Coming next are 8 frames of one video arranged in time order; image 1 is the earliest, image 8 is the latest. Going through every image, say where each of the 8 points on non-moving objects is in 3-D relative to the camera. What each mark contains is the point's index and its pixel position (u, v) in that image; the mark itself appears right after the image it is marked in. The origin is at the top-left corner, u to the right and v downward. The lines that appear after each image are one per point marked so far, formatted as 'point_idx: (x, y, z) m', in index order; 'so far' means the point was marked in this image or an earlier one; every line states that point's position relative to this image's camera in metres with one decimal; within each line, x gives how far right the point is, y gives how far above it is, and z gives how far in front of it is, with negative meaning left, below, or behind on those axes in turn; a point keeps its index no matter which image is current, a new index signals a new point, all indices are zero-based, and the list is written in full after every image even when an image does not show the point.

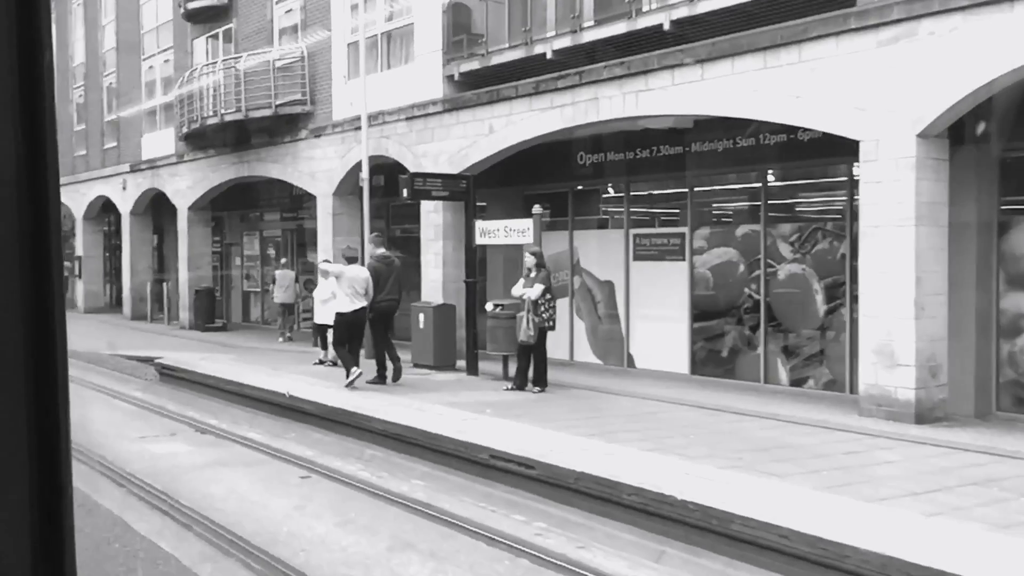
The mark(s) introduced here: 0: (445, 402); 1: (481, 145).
0: (-0.8, -1.4, +10.0) m
1: (-0.5, +2.5, +14.4) m
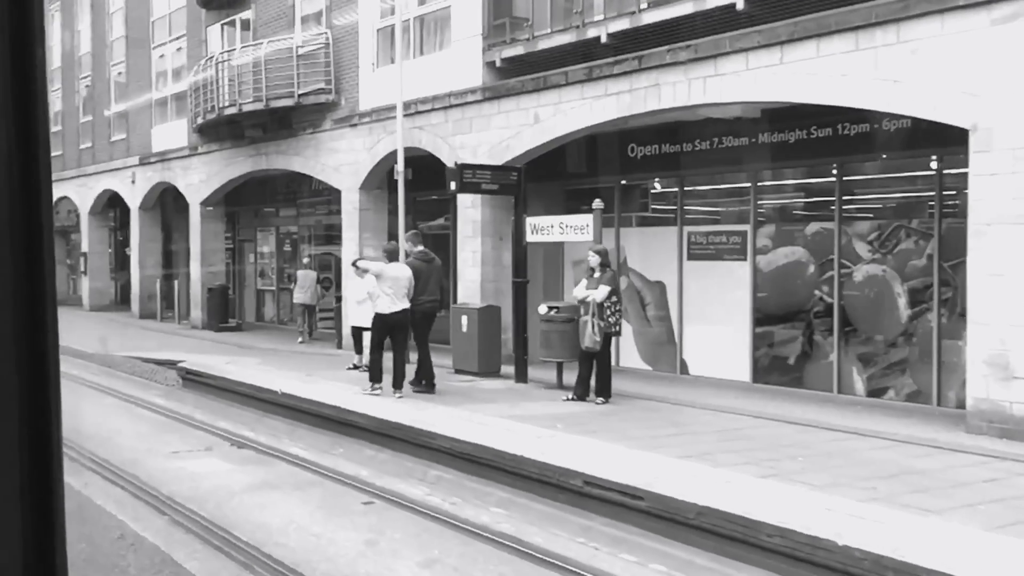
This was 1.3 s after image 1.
0: (-0.1, -1.4, +9.1) m
1: (+0.2, +2.5, +13.4) m
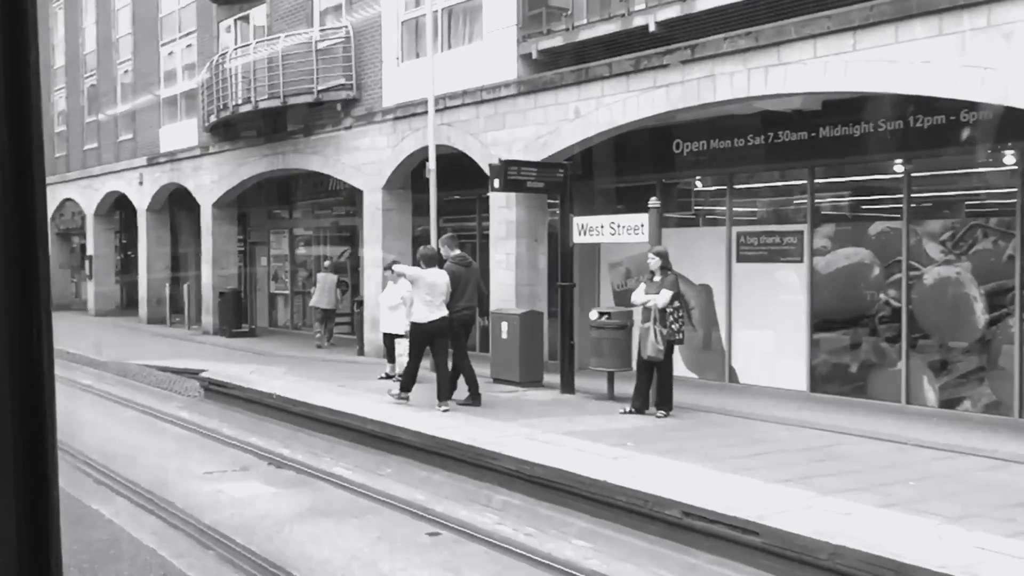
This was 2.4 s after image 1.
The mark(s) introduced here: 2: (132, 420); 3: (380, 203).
0: (+0.6, -1.5, +8.4) m
1: (+0.8, +2.4, +12.7) m
2: (-4.9, -1.7, +10.7) m
3: (-2.6, +1.7, +16.4) m
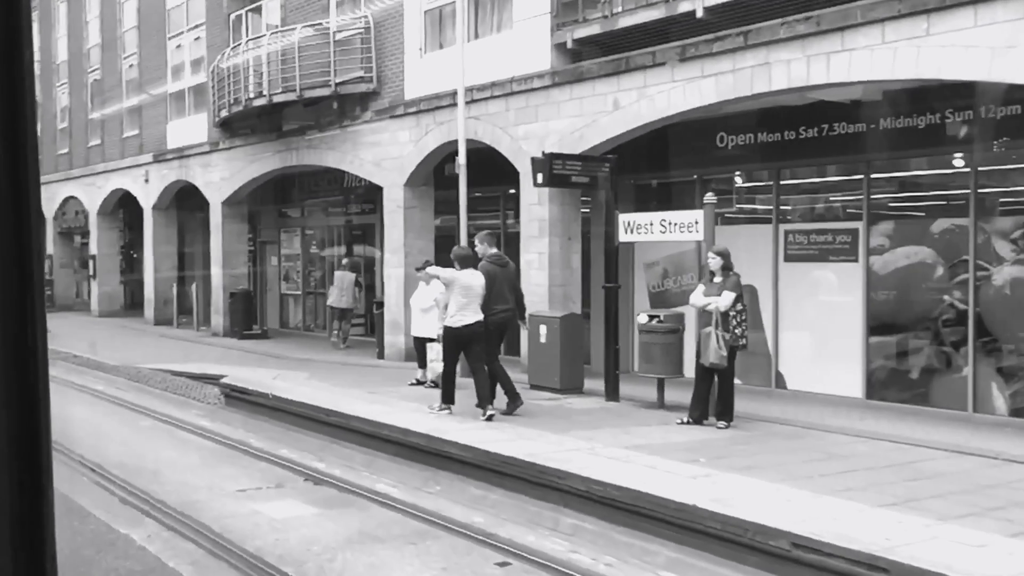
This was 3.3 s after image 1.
0: (+1.1, -1.5, +7.8) m
1: (+1.3, +2.4, +12.1) m
2: (-4.4, -1.7, +10.1) m
3: (-2.1, +1.7, +15.8) m
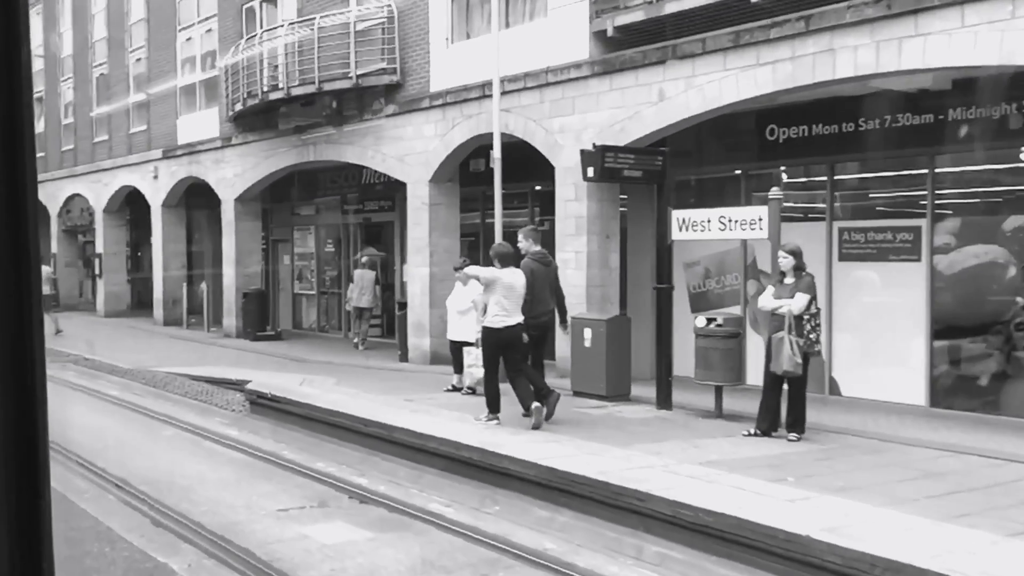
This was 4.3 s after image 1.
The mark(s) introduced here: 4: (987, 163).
0: (+1.6, -1.5, +7.2) m
1: (+1.9, +2.4, +11.5) m
2: (-3.8, -1.7, +9.4) m
3: (-1.6, +1.7, +15.2) m
4: (+5.7, +1.5, +10.0) m
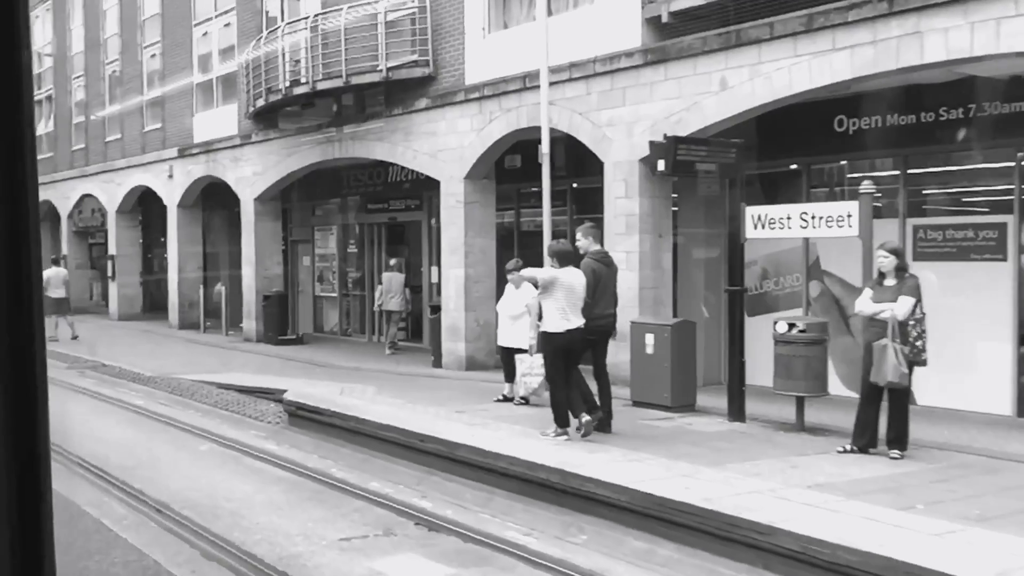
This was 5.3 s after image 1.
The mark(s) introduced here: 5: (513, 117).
0: (+2.3, -1.5, +6.5) m
1: (+2.5, +2.4, +10.8) m
2: (-3.2, -1.8, +8.8) m
3: (-0.9, +1.6, +14.5) m
4: (+6.4, +1.5, +9.3) m
5: (0.0, +2.8, +13.4) m
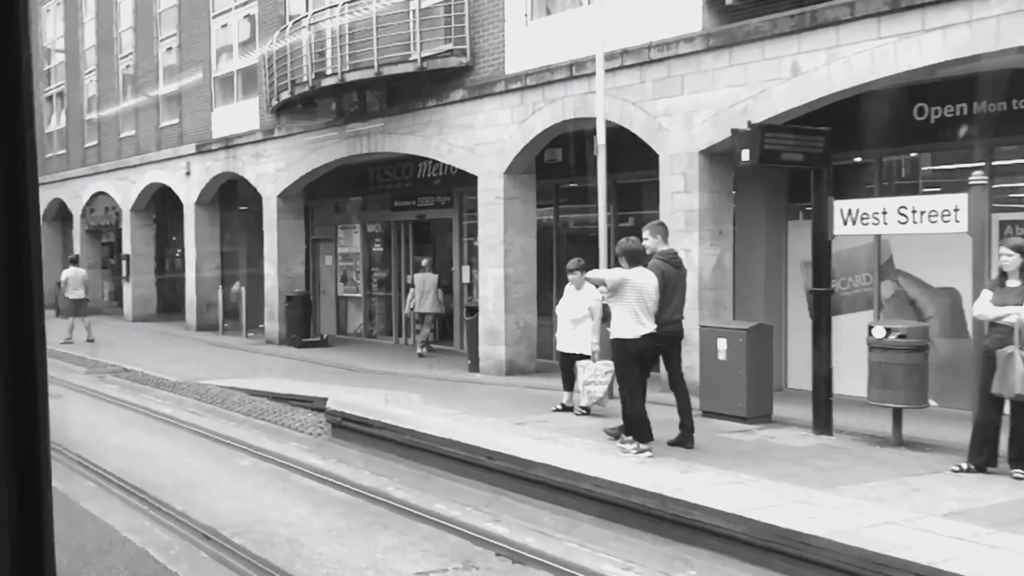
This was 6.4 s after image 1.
0: (+3.0, -1.5, +5.7) m
1: (+3.2, +2.4, +10.1) m
2: (-2.5, -1.8, +8.1) m
3: (-0.2, +1.6, +13.8) m
4: (+7.1, +1.5, +8.5) m
5: (+0.7, +2.8, +12.7) m
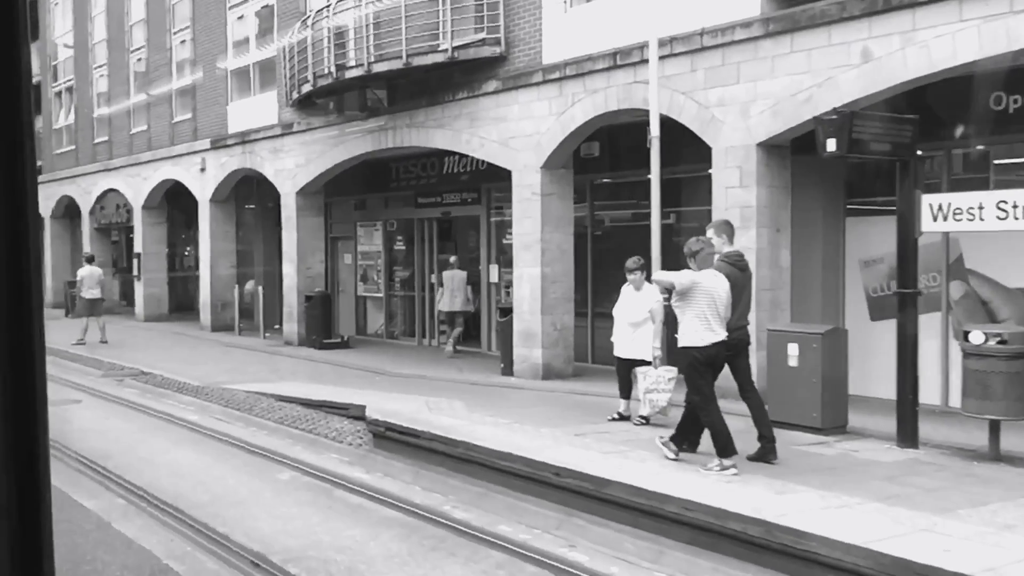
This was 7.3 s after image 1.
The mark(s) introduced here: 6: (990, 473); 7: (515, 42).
0: (+3.5, -1.5, +5.1) m
1: (+3.8, +2.3, +9.4) m
2: (-1.9, -1.8, +7.5) m
3: (+0.4, +1.6, +13.1) m
4: (+7.6, +1.5, +7.9) m
5: (+1.3, +2.8, +12.1) m
6: (+3.9, -1.5, +6.8) m
7: (0.0, +4.1, +13.7) m
